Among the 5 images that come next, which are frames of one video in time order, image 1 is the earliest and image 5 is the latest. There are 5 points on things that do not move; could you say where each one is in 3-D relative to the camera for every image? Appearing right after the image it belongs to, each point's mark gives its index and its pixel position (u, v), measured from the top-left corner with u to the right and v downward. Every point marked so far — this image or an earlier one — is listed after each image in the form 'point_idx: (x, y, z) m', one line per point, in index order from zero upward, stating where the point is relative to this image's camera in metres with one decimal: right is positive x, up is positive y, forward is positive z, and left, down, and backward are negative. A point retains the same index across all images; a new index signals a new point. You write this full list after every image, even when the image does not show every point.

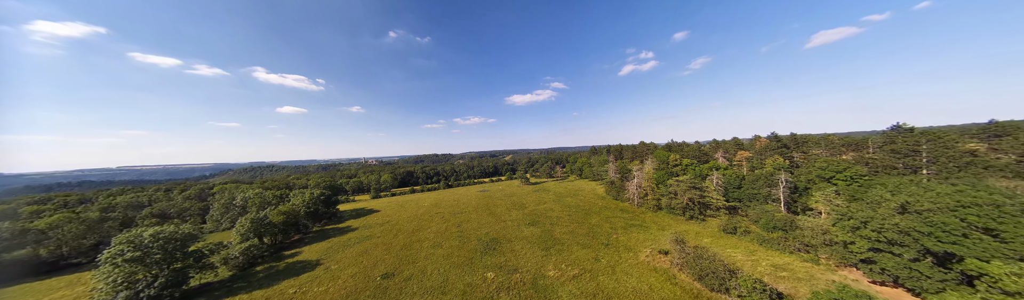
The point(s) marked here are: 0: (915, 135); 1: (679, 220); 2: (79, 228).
0: (+39.2, +1.1, +19.0) m
1: (+14.4, -6.0, +17.1) m
2: (-39.4, -7.1, +18.0) m
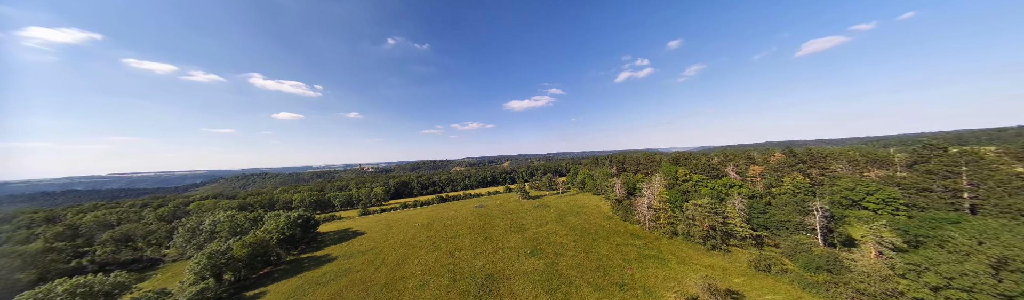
0: (+39.1, -0.6, +17.5) m
1: (+14.4, -7.7, +15.1) m
2: (-39.5, -8.8, +15.6) m
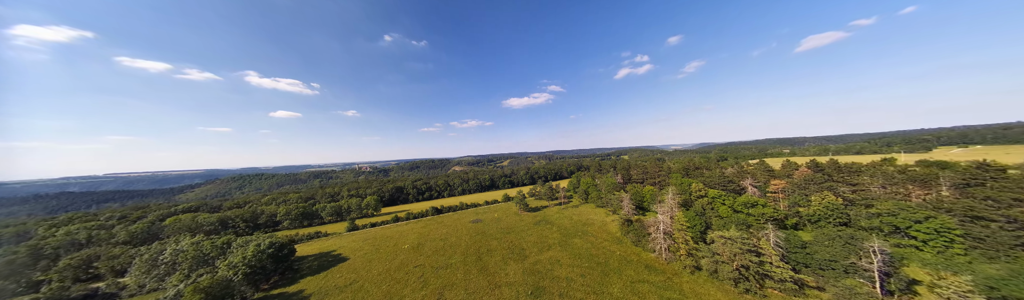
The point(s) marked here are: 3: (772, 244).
0: (+39.0, -2.2, +15.3) m
1: (+14.3, -9.4, +13.0) m
2: (-39.5, -10.9, +13.2) m
3: (+18.2, -6.6, +13.8) m
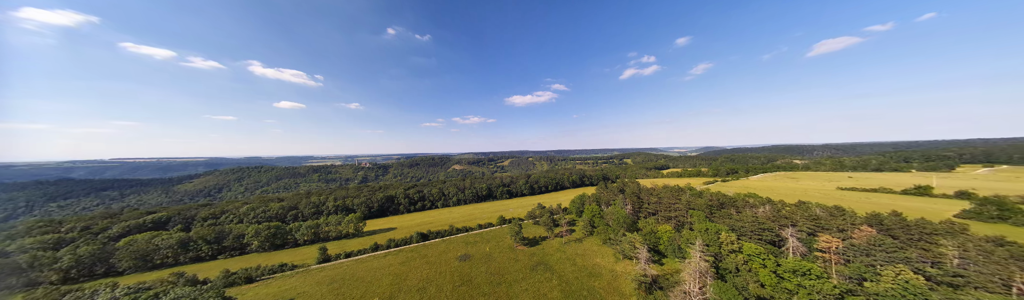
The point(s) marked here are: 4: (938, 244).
0: (+38.2, -7.4, +10.9) m
1: (+13.3, -13.9, +8.9) m
2: (-40.5, -13.6, +9.6) m
3: (+17.3, -11.2, +9.6) m
4: (+37.8, -7.8, +17.5) m
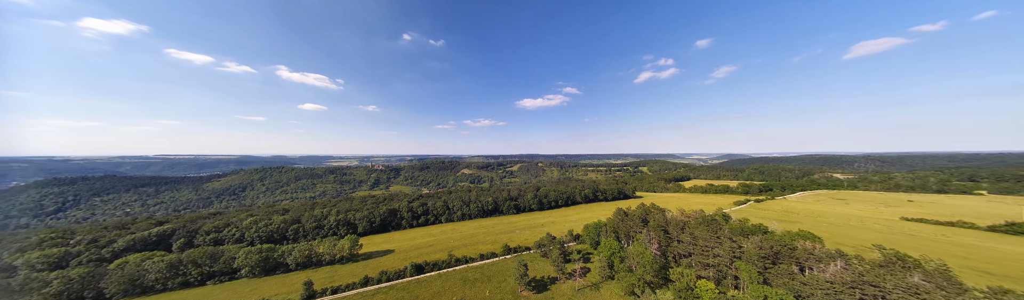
0: (+38.0, -11.6, +5.2) m
1: (+12.9, -17.6, +4.4) m
2: (-40.9, -16.4, +7.8) m
3: (+16.9, -15.0, +5.0) m
4: (+37.9, -12.1, +11.9) m
